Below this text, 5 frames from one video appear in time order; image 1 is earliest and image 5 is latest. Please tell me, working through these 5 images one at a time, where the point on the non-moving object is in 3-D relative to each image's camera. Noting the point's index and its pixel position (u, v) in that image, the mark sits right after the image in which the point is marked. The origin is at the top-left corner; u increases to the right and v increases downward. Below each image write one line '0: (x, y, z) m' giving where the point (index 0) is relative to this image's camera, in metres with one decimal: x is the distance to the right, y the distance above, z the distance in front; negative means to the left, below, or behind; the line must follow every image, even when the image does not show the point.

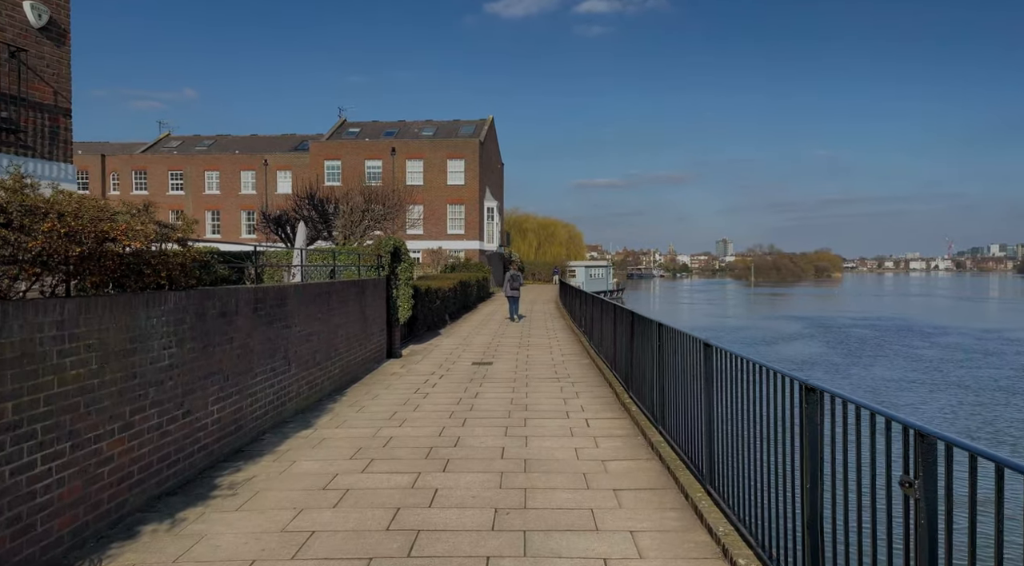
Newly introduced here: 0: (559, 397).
0: (+0.6, -1.5, +8.6) m
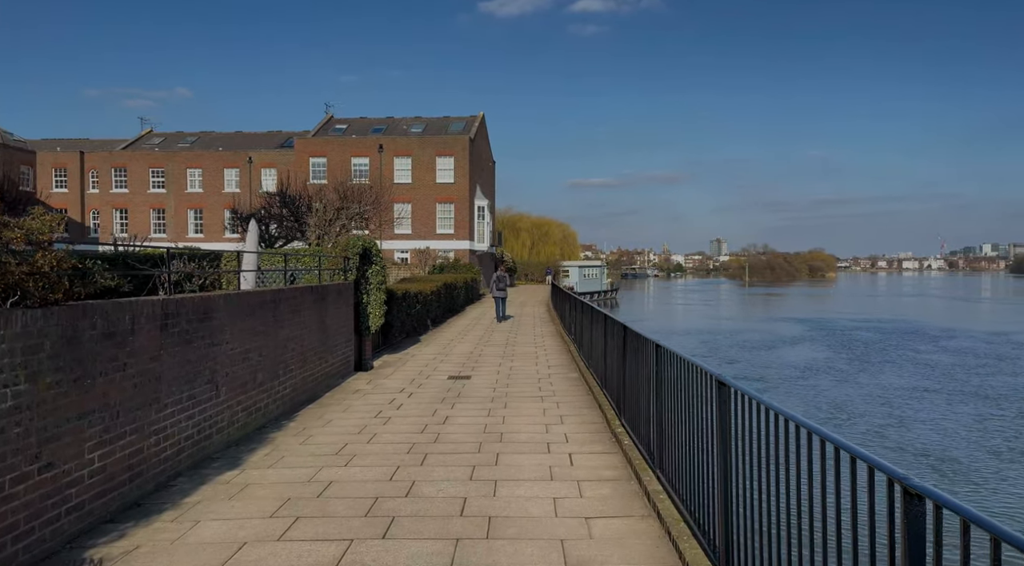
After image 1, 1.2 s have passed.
0: (+0.3, -1.5, +7.4) m
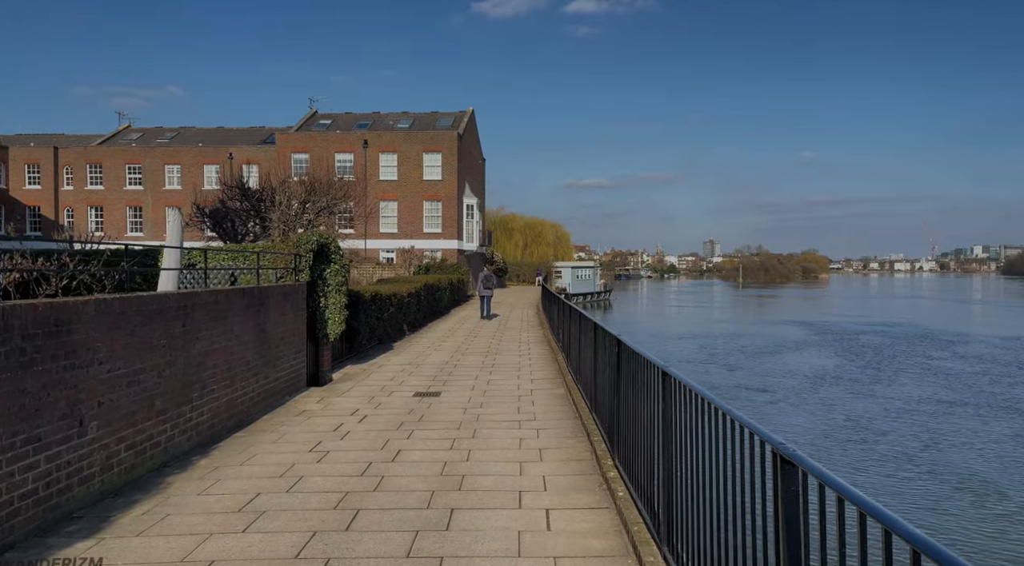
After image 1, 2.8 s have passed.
0: (0.0, -1.6, +6.0) m
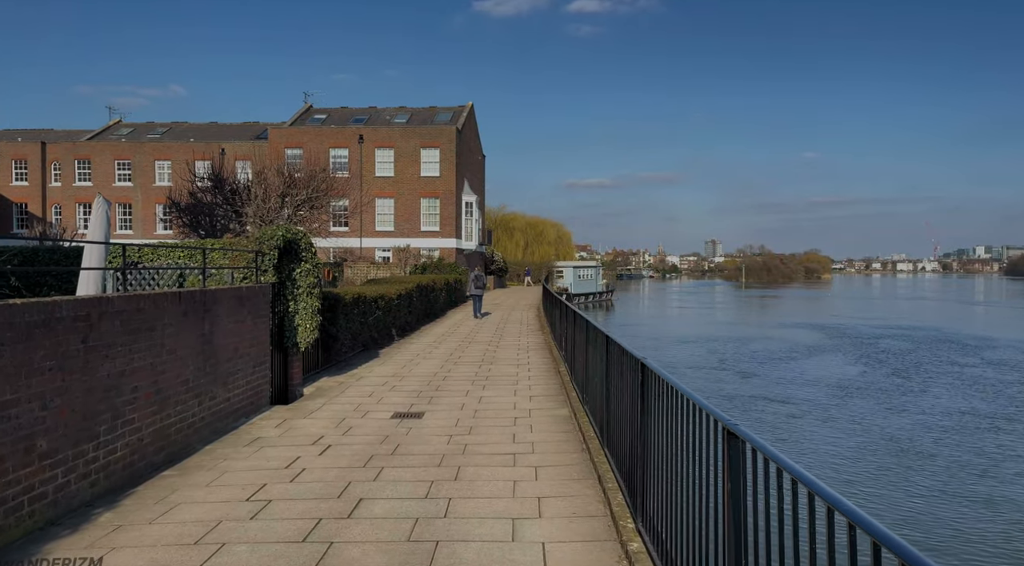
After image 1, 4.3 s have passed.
0: (0.0, -1.6, +4.6) m
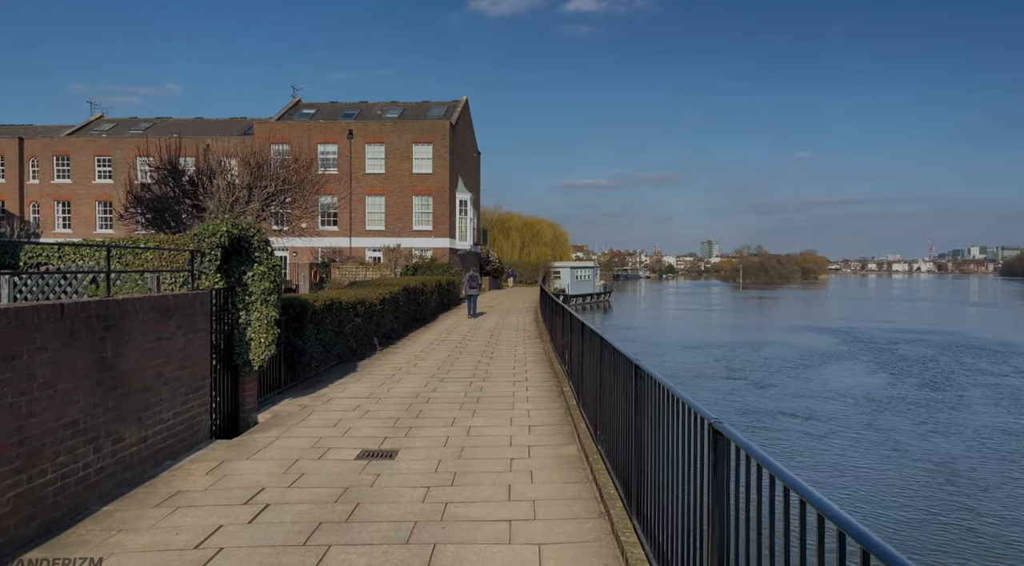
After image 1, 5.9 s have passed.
0: (-0.1, -1.7, +3.1) m
